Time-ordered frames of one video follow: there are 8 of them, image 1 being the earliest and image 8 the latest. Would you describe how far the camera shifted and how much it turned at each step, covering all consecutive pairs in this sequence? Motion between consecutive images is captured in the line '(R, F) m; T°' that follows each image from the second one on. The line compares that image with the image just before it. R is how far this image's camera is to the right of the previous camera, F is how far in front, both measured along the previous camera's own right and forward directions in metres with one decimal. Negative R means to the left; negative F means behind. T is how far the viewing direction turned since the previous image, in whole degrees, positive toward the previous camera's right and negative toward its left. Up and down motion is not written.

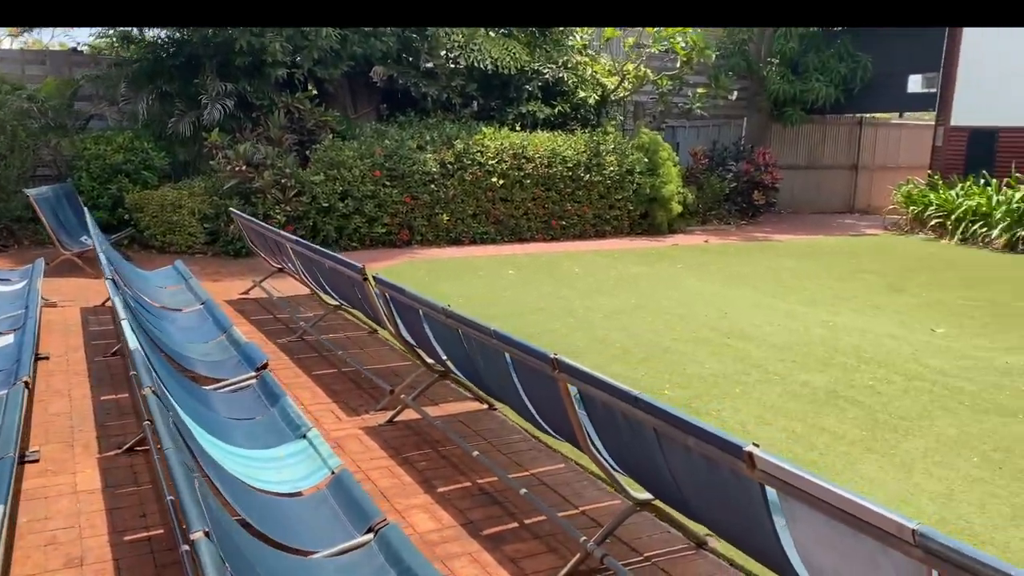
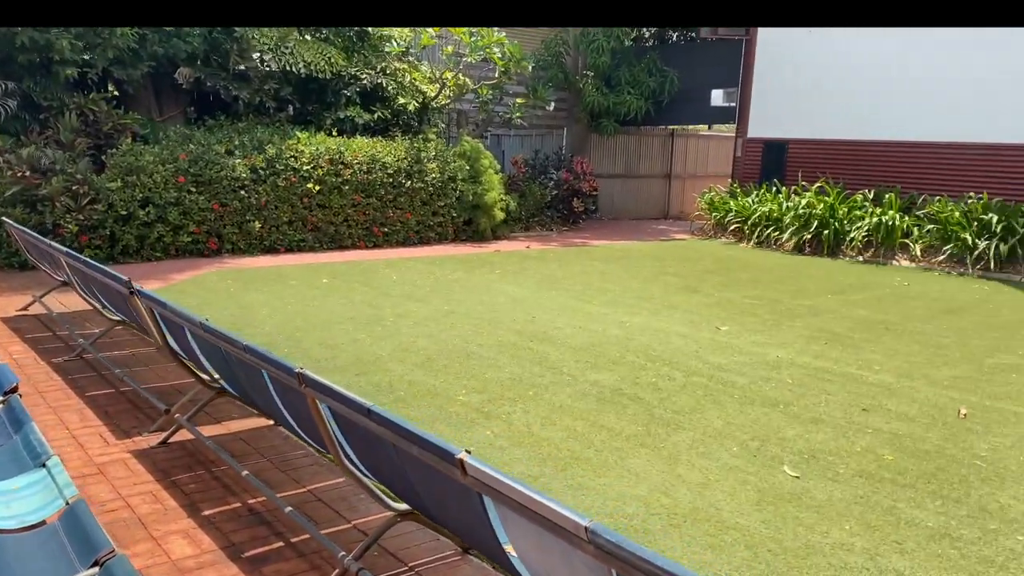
(+0.3, 0.0) m; +11°
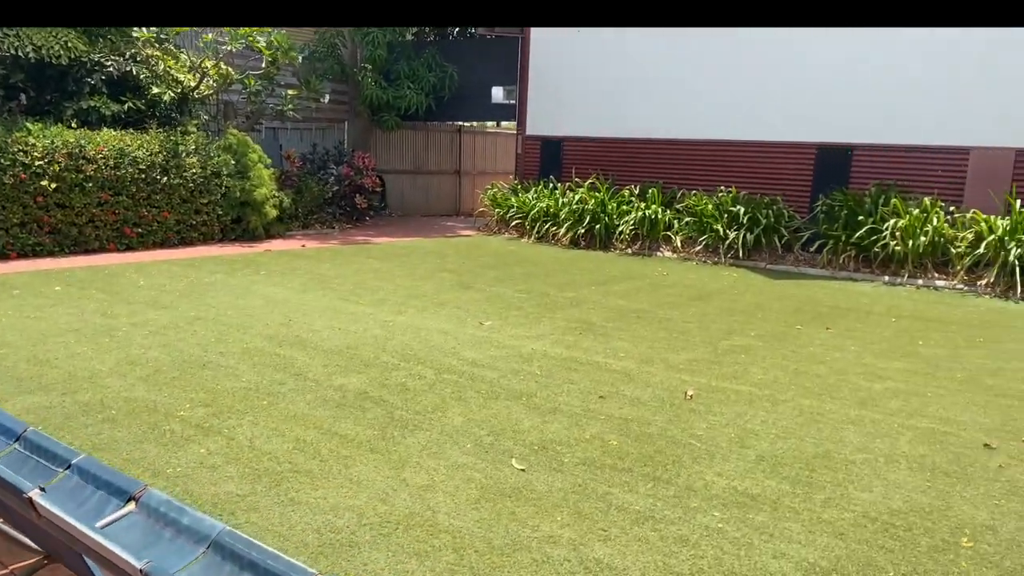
(+0.4, +0.1) m; +13°
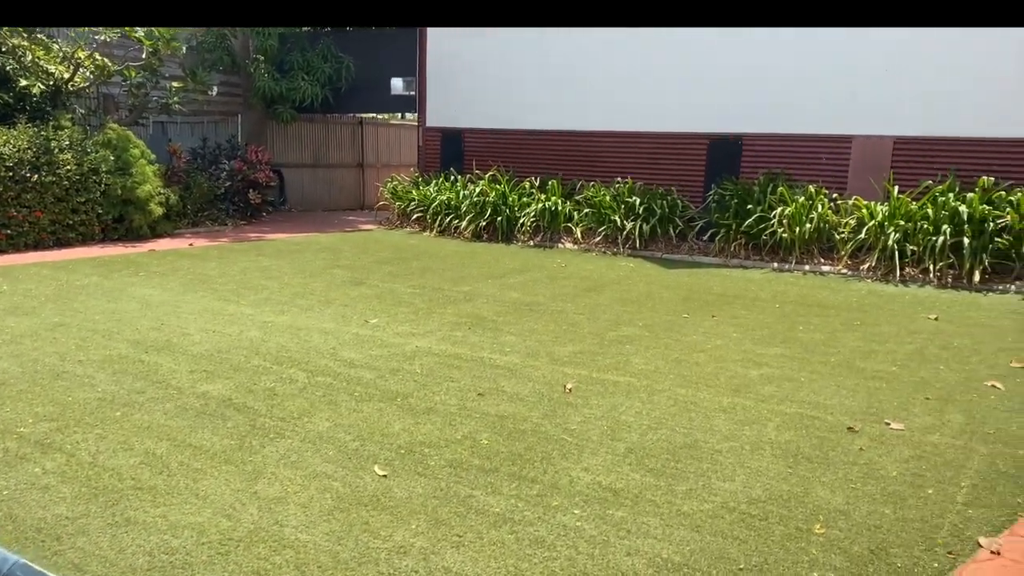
(+0.2, +0.1) m; +5°
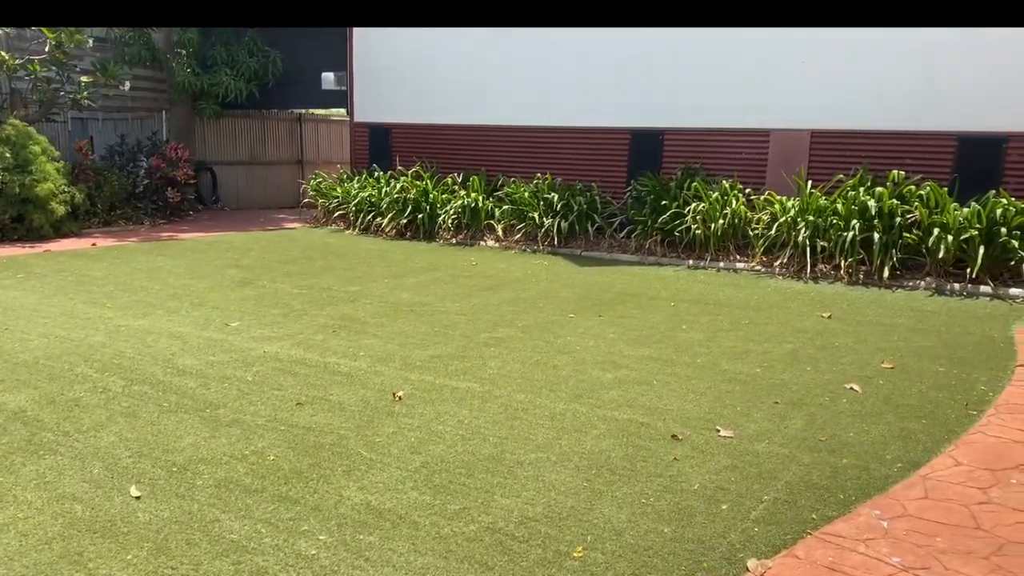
(+0.8, +0.2) m; +1°
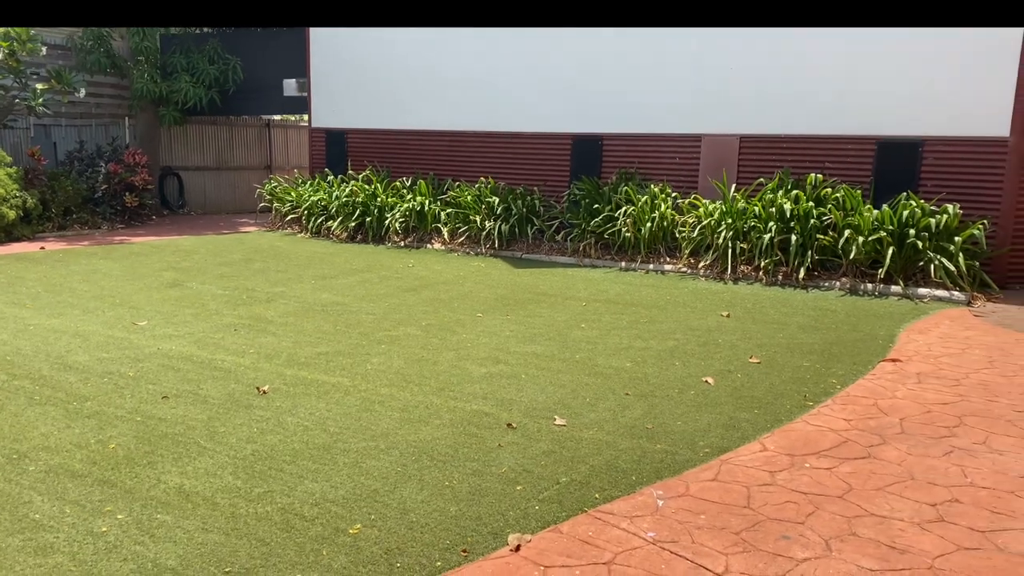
(+0.7, -0.2) m; 0°
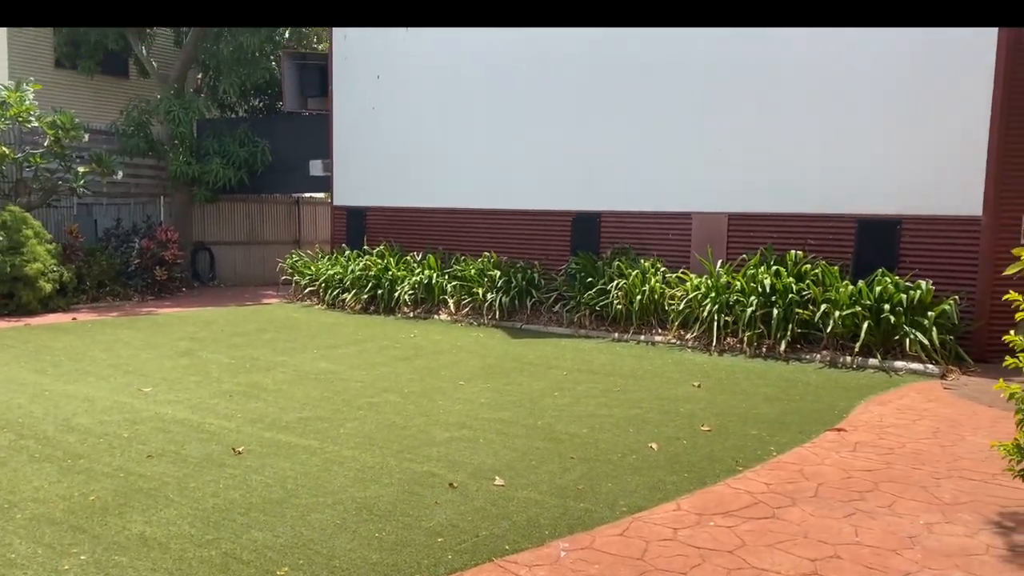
(+0.5, -0.4) m; -3°
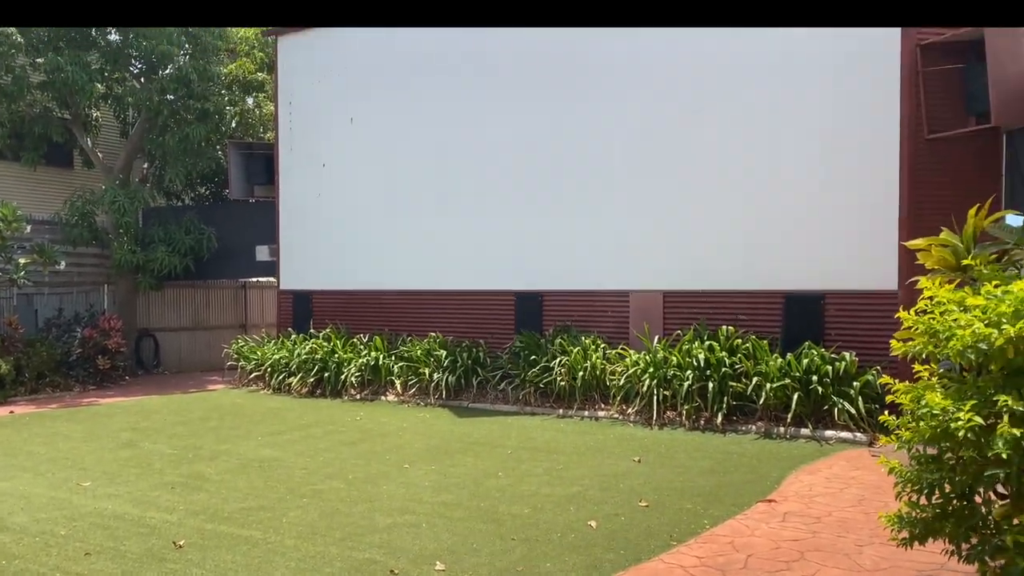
(+0.1, -0.2) m; +3°
